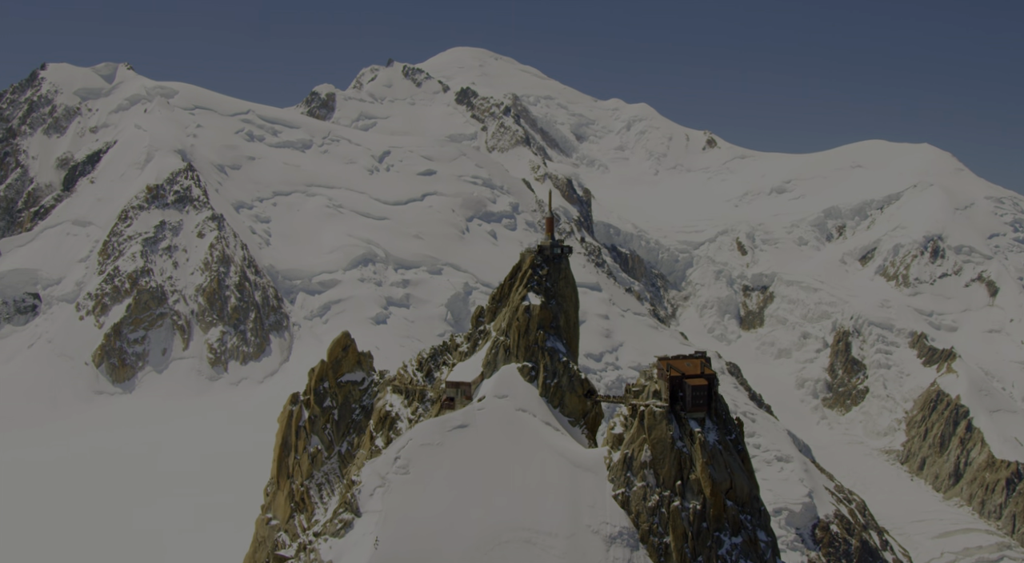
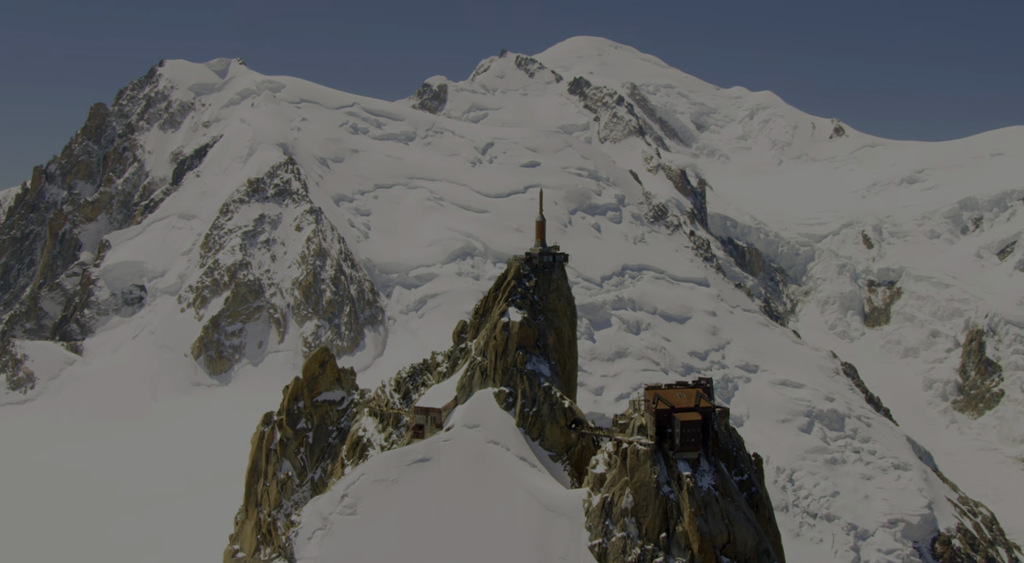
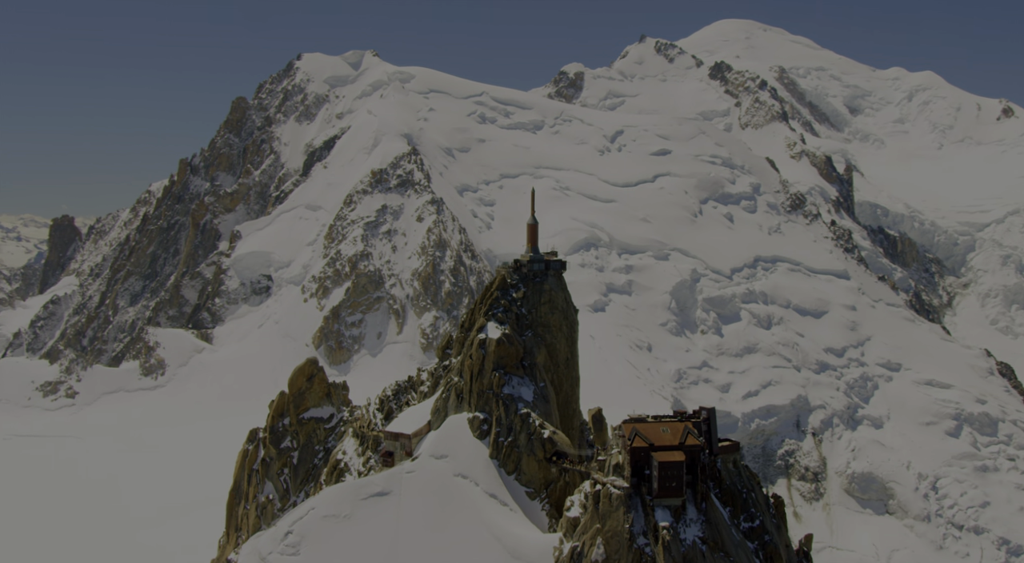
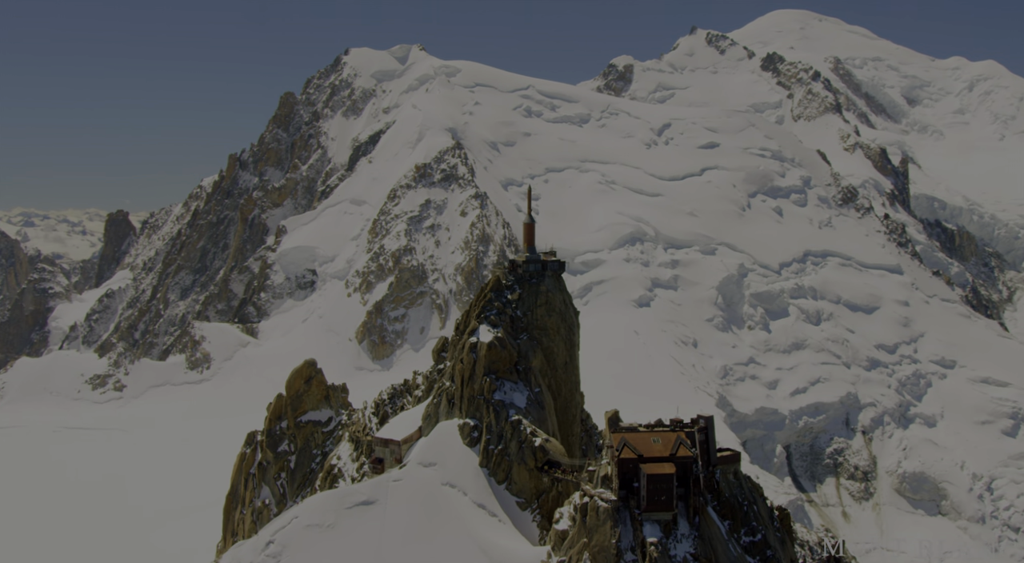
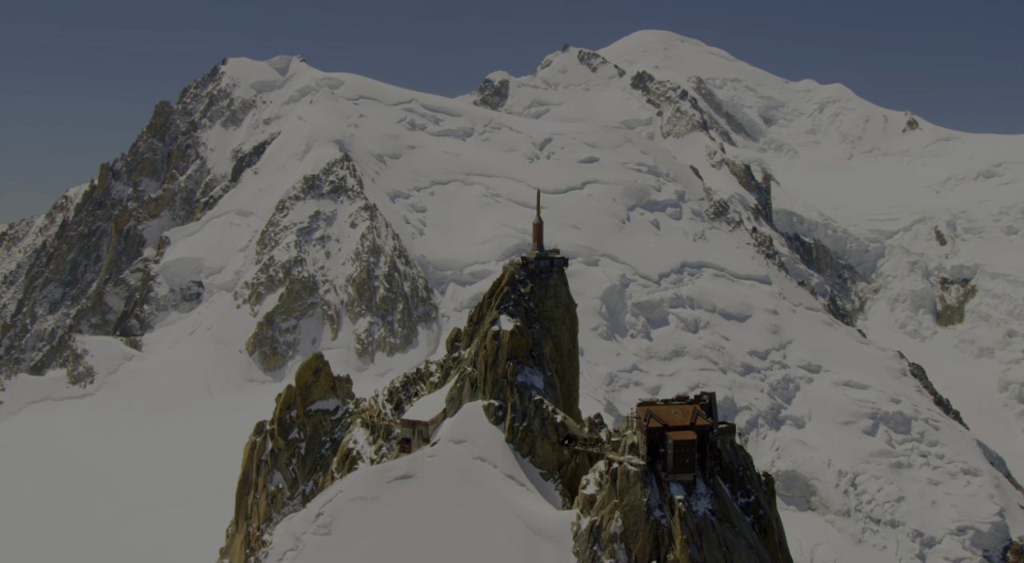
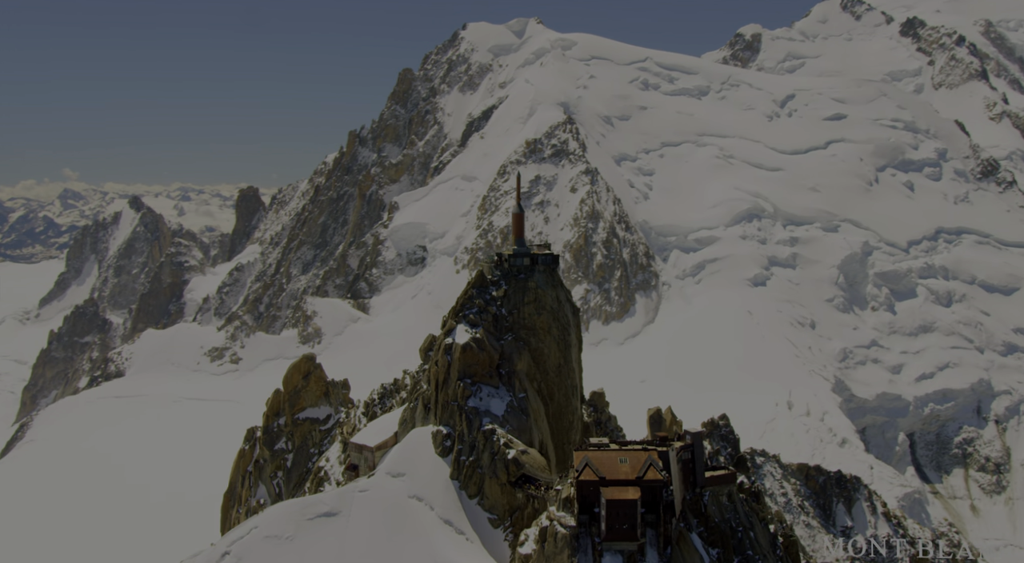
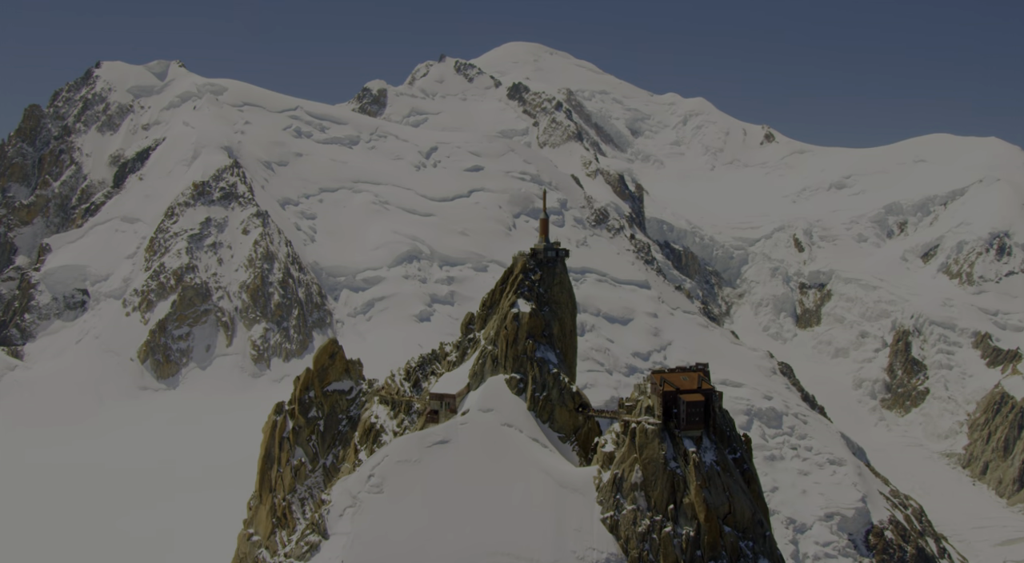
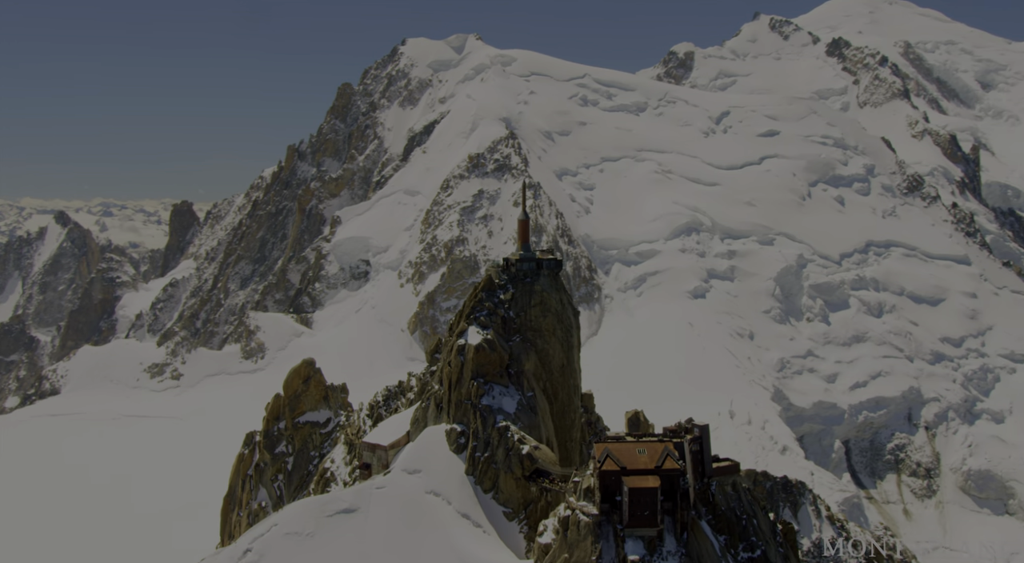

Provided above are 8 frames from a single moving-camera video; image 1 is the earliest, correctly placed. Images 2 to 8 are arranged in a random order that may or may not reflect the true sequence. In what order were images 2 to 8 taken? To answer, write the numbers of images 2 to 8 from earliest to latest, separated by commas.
7, 2, 5, 3, 4, 8, 6
